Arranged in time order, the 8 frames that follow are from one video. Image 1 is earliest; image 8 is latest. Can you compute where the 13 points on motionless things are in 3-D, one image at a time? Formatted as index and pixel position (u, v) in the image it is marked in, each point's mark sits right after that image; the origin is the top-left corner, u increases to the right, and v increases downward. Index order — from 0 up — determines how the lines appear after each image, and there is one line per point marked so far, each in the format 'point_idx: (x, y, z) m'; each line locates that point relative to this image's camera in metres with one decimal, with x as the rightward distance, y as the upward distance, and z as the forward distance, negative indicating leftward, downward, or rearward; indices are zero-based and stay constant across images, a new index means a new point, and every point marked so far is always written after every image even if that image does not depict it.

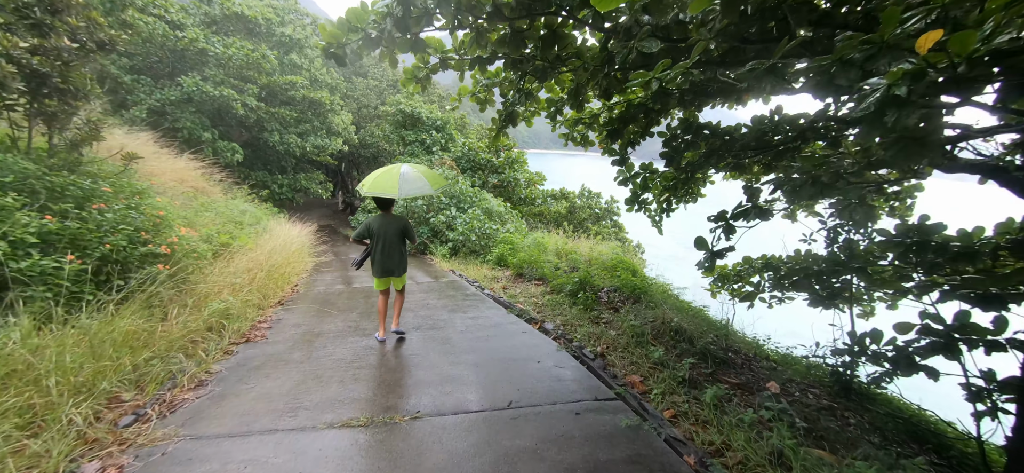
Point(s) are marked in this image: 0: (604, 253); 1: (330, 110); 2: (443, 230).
0: (+1.5, -0.3, +7.1) m
1: (-5.9, +4.1, +14.0) m
2: (-1.2, +0.1, +7.3) m
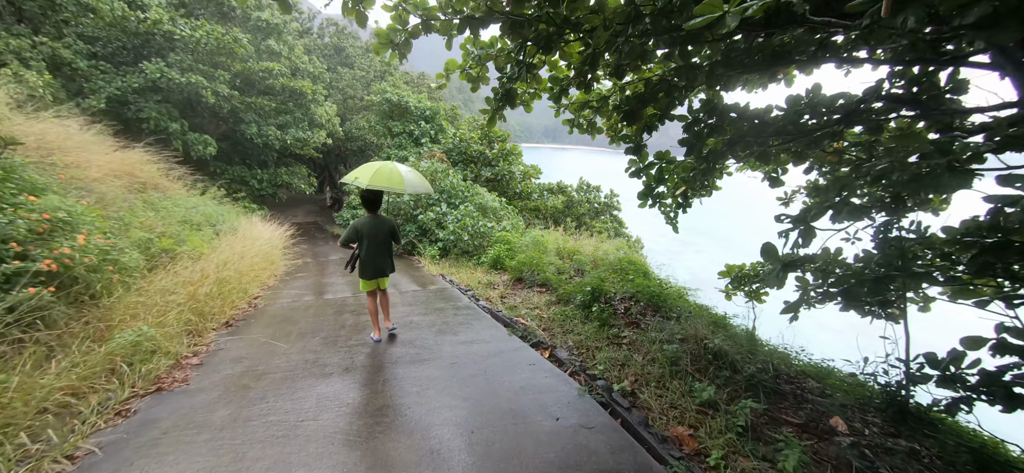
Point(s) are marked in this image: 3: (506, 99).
0: (+1.5, -0.2, +6.4) m
1: (-6.1, +4.1, +13.2) m
2: (-1.2, +0.1, +6.6) m
3: (0.0, +1.1, +3.6) m
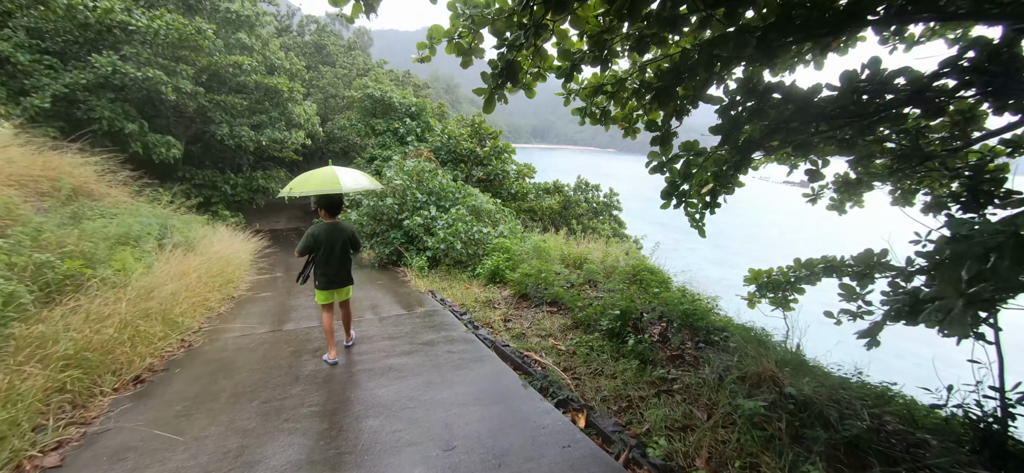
0: (+1.4, -0.3, +5.7) m
1: (-6.3, +3.9, +12.3) m
2: (-1.3, 0.0, +5.8) m
3: (0.0, +1.1, +2.8) m
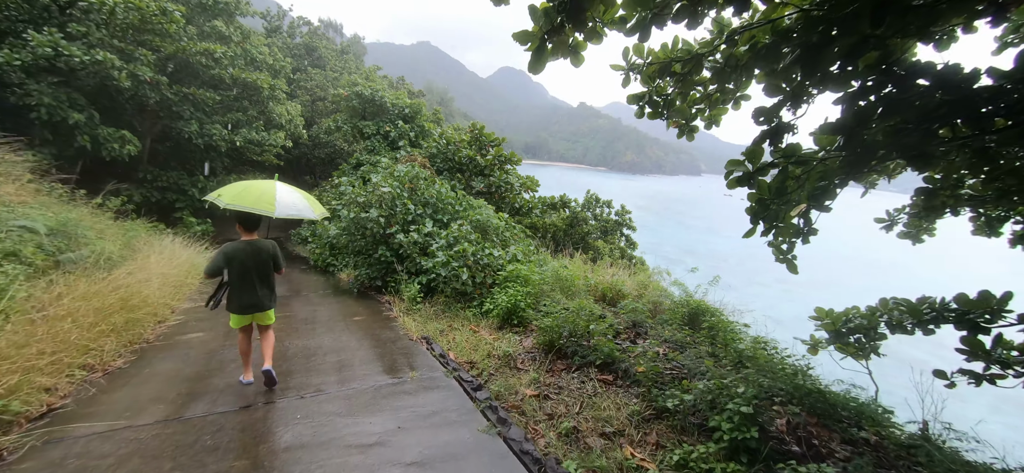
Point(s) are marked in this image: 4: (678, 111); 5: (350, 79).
0: (+1.6, -0.6, +4.6) m
1: (-6.2, +3.6, +11.1) m
2: (-1.1, -0.3, +4.7) m
3: (+0.2, +0.9, +1.7) m
4: (+1.2, +0.9, +3.2) m
5: (-4.0, +3.9, +10.6) m
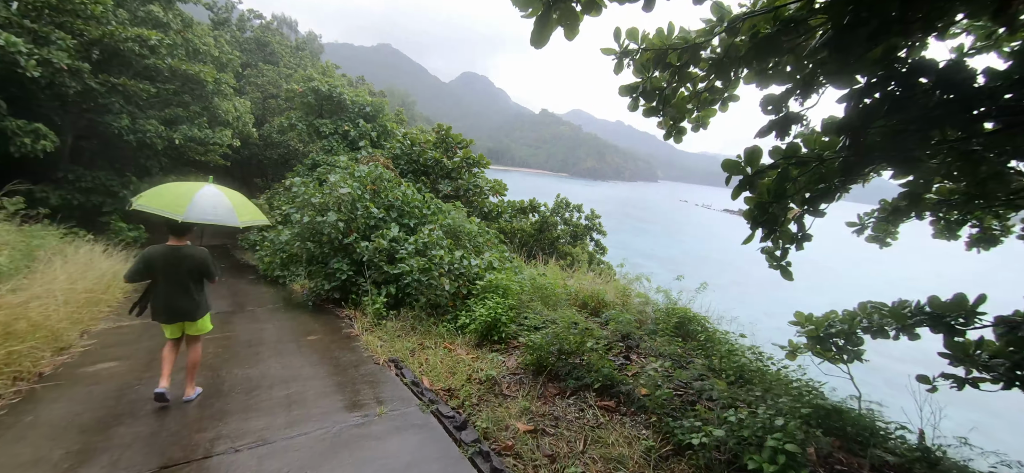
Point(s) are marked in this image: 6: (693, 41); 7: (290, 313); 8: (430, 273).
0: (+1.3, -0.6, +4.4) m
1: (-7.0, +3.4, +10.2) m
2: (-1.4, -0.3, +4.2) m
3: (+0.2, +0.9, +1.4) m
4: (+1.1, +0.9, +3.0) m
5: (-4.8, +3.7, +9.9) m
6: (+1.1, +1.2, +2.6) m
7: (-2.1, -0.7, +4.1) m
8: (-0.7, -0.3, +3.7) m
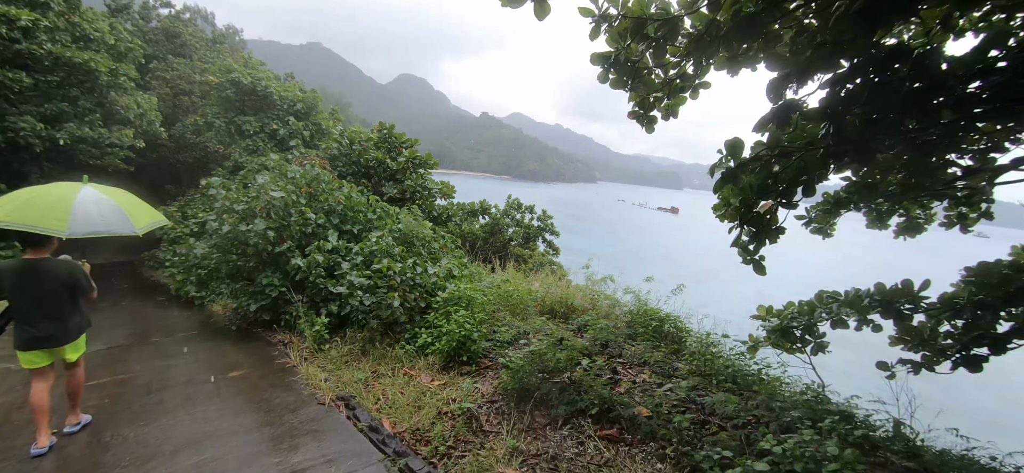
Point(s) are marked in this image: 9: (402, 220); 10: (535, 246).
0: (+1.0, -0.6, +4.1) m
1: (-8.2, +3.1, +8.9) m
2: (-1.7, -0.4, +3.6) m
3: (+0.2, +0.9, +1.0) m
4: (+0.9, +0.9, +2.7) m
5: (-5.9, +3.5, +8.8) m
6: (+0.9, +1.2, +2.3) m
7: (-2.4, -0.8, +3.4) m
8: (-1.0, -0.4, +3.2) m
9: (-1.1, +0.2, +4.3) m
10: (+0.5, -0.2, +8.3) m
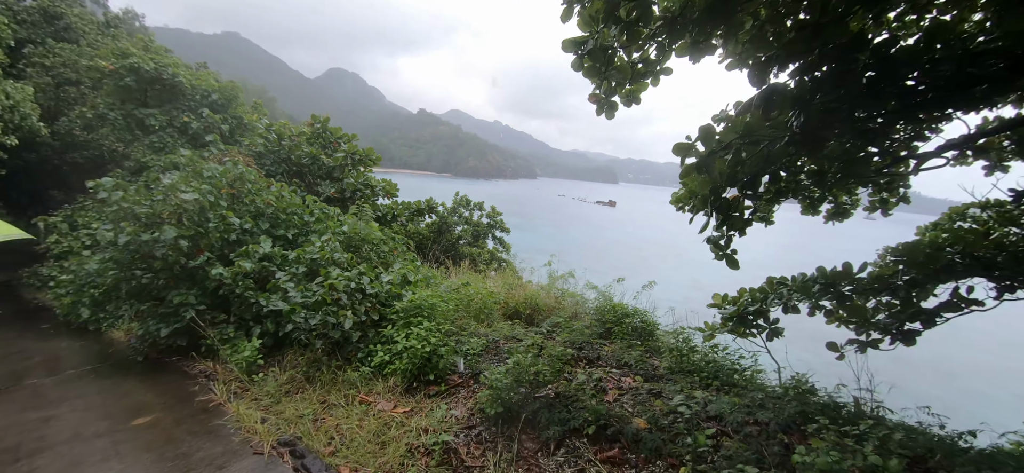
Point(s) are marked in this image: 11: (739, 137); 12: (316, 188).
0: (+0.6, -0.6, +4.0) m
1: (-9.3, +2.8, +7.4) m
2: (-2.0, -0.5, +3.1) m
3: (+0.2, +0.9, +0.8) m
4: (+0.6, +1.0, +2.5) m
5: (-7.0, +3.3, +7.6) m
6: (+0.7, +1.2, +2.2) m
7: (-2.7, -0.9, +2.8) m
8: (-1.2, -0.4, +2.8) m
9: (-1.5, +0.1, +3.8) m
10: (-0.5, -0.1, +8.0) m
11: (+1.1, +0.5, +2.1) m
12: (-3.1, +0.8, +6.8) m
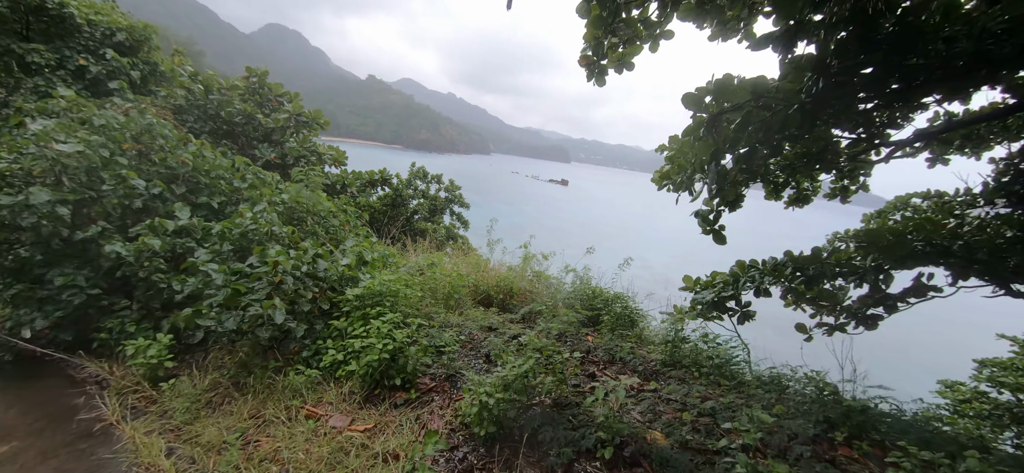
0: (+0.4, -0.4, +3.6) m
1: (-9.8, +3.4, +5.7) m
2: (-2.1, -0.3, +2.5) m
3: (+0.4, +0.9, +0.4) m
4: (+0.6, +1.1, +2.1) m
5: (-7.5, +3.8, +6.2) m
6: (+0.7, +1.3, +1.8) m
7: (-2.8, -0.7, +2.2) m
8: (-1.3, -0.2, +2.2) m
9: (-1.7, +0.4, +3.2) m
10: (-1.2, +0.3, +7.5) m
11: (+1.0, +0.6, +1.8) m
12: (-3.7, +1.2, +6.0) m
